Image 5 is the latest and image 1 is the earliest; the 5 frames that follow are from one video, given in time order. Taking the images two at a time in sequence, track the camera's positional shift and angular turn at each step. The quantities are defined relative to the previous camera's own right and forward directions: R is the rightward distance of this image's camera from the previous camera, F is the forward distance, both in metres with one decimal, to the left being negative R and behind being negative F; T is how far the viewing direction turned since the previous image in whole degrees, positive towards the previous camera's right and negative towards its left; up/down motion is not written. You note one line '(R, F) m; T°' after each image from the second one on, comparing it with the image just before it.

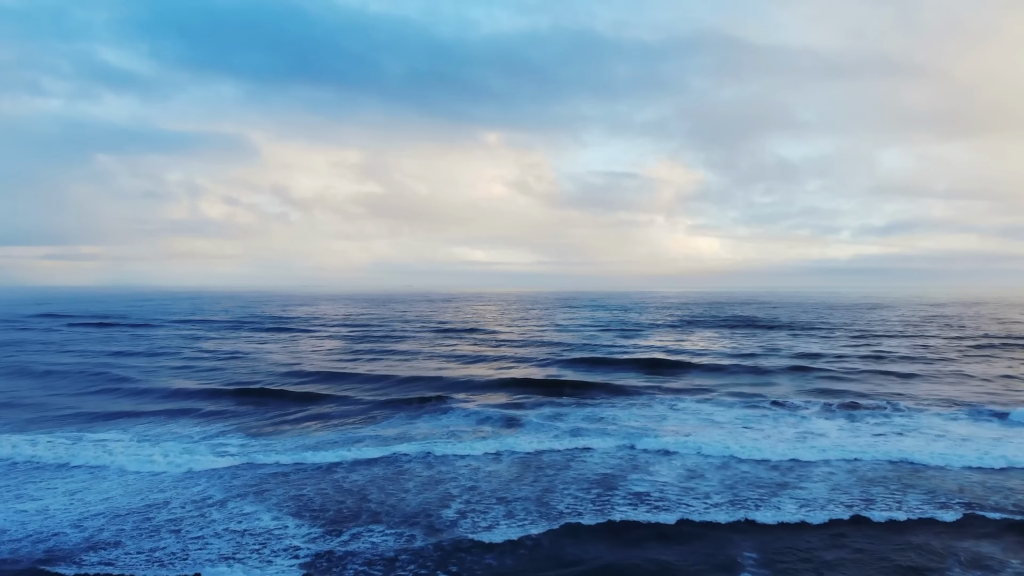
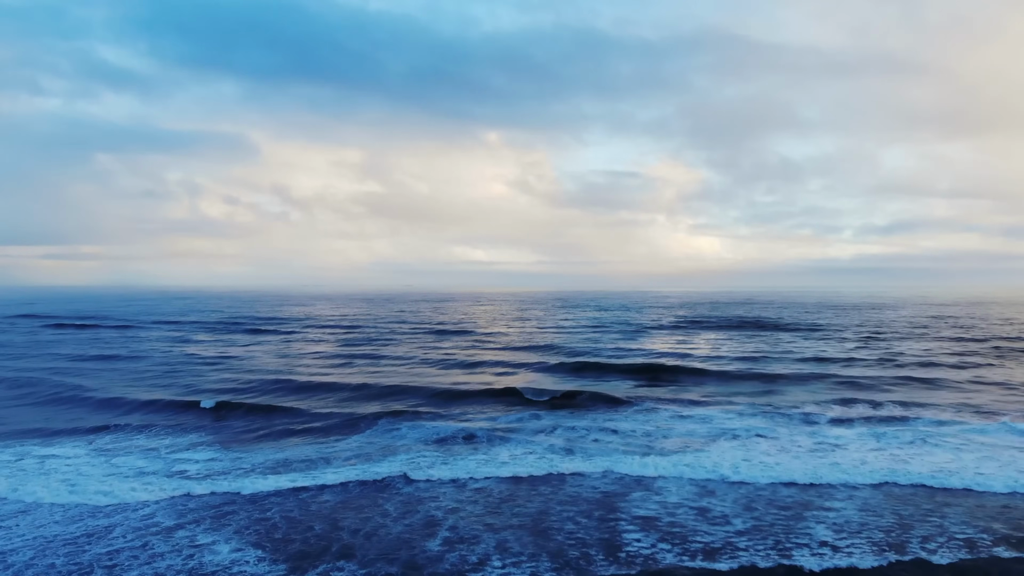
(+0.1, +0.8) m; 0°
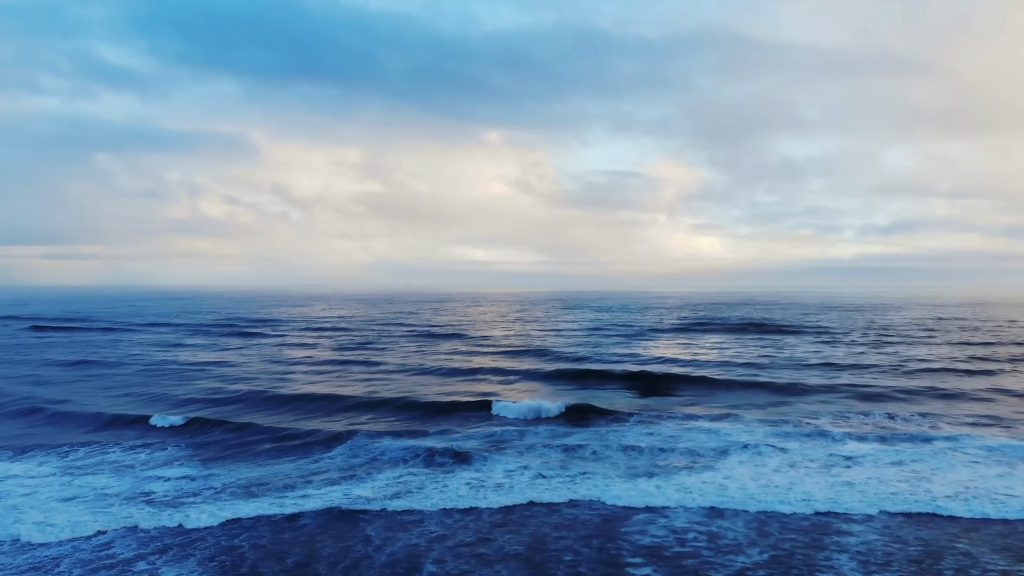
(+0.1, +0.6) m; 0°
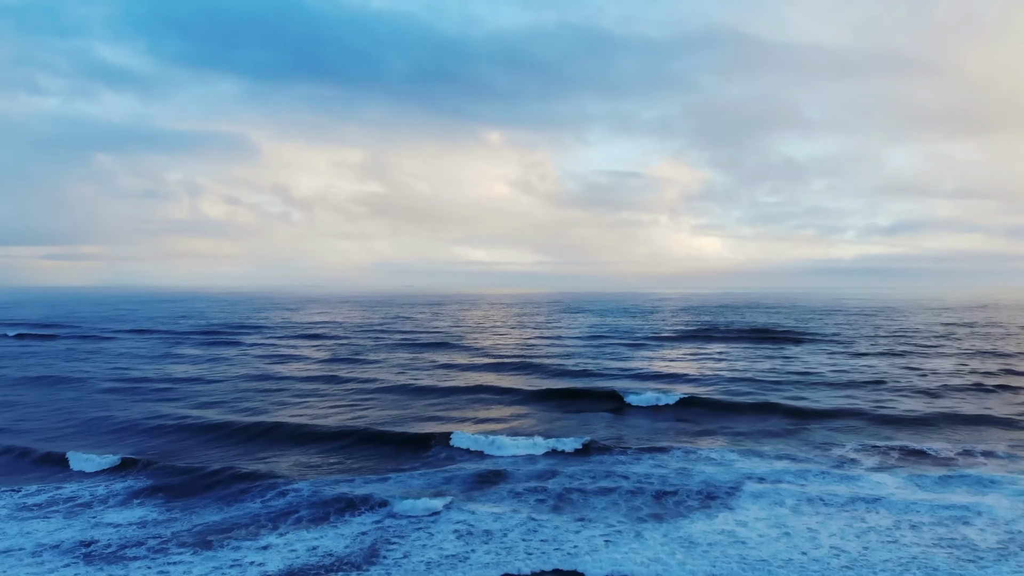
(+0.1, +1.0) m; 0°
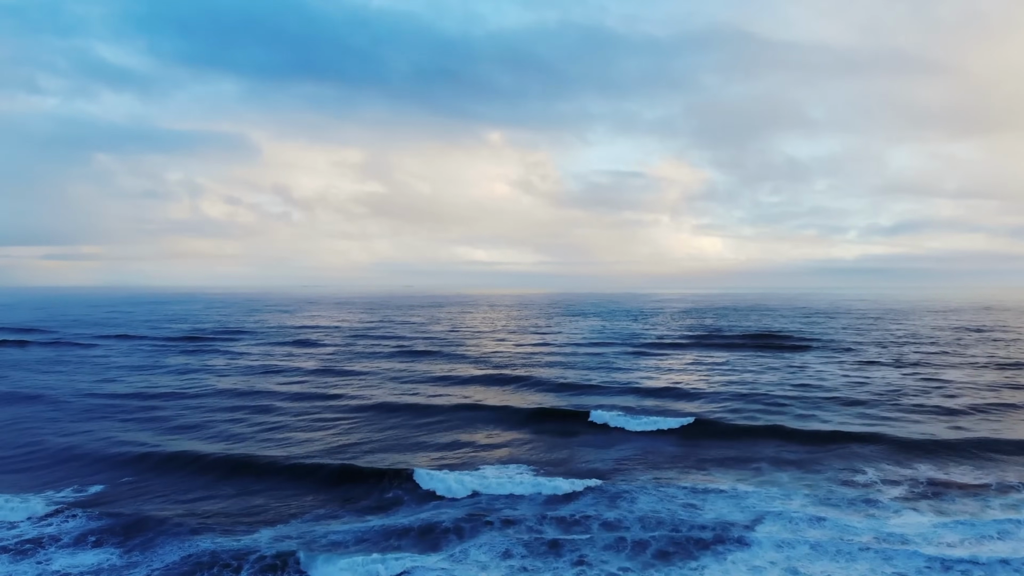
(+0.1, +0.7) m; 0°
